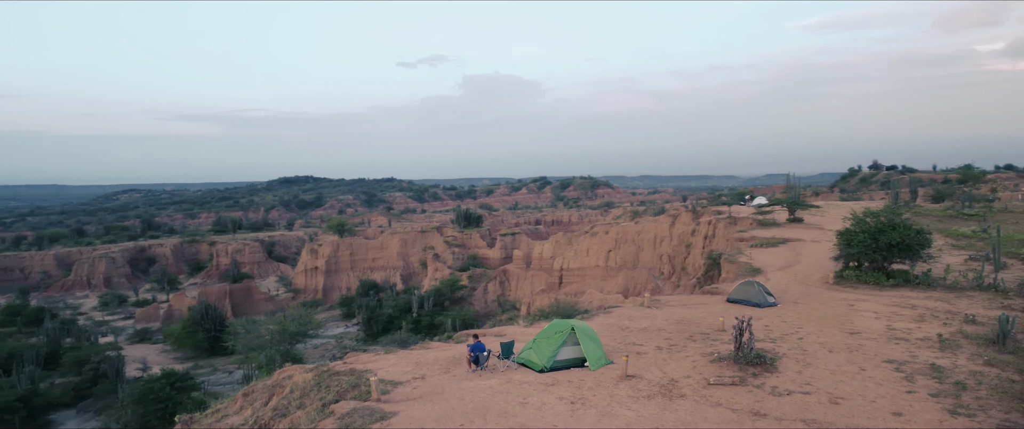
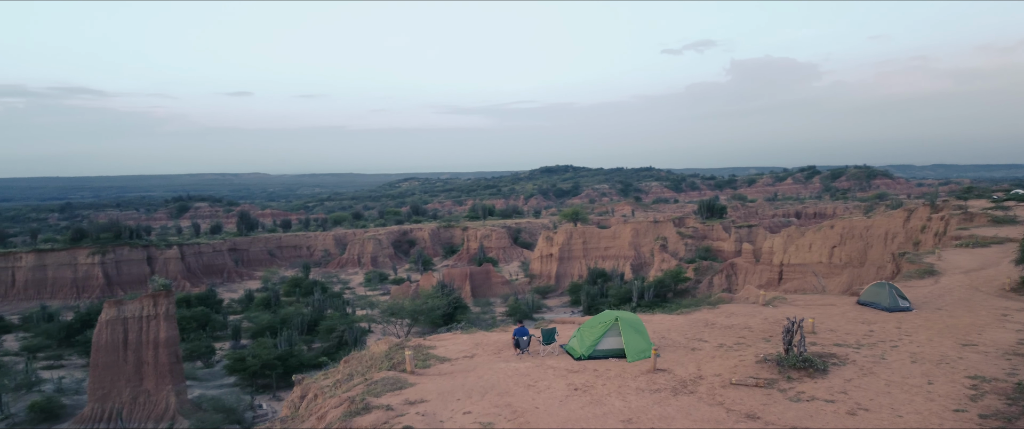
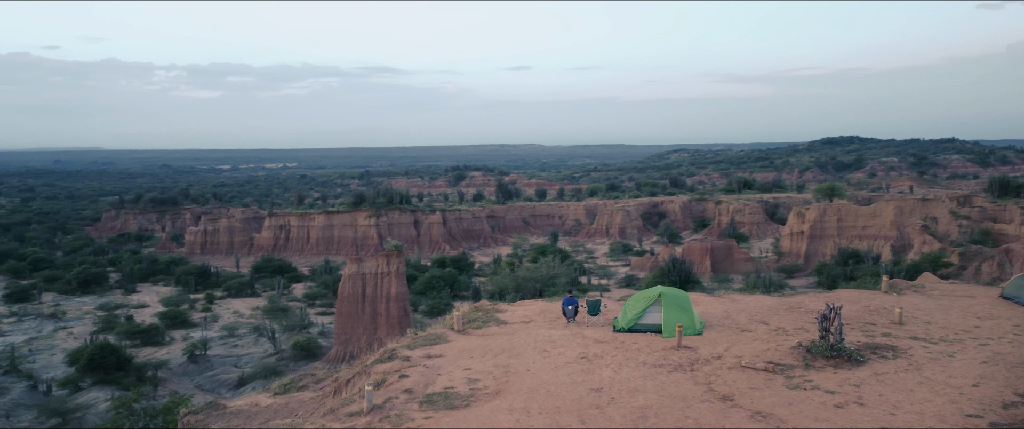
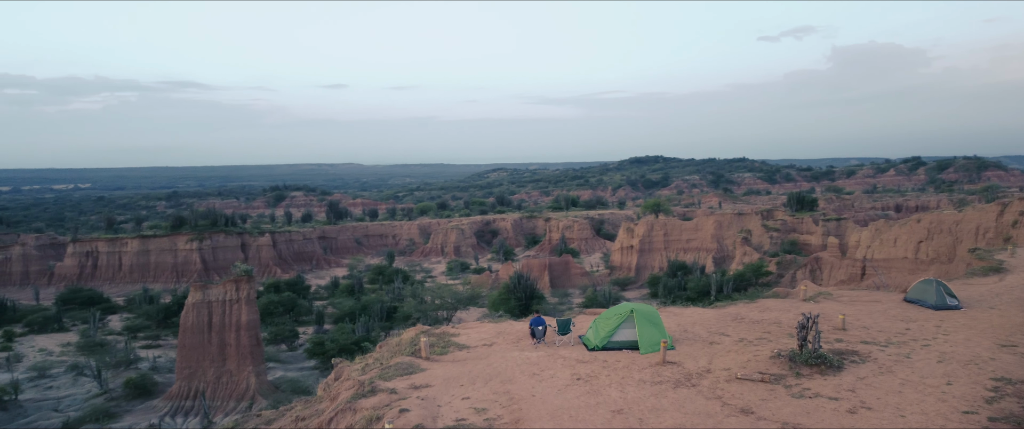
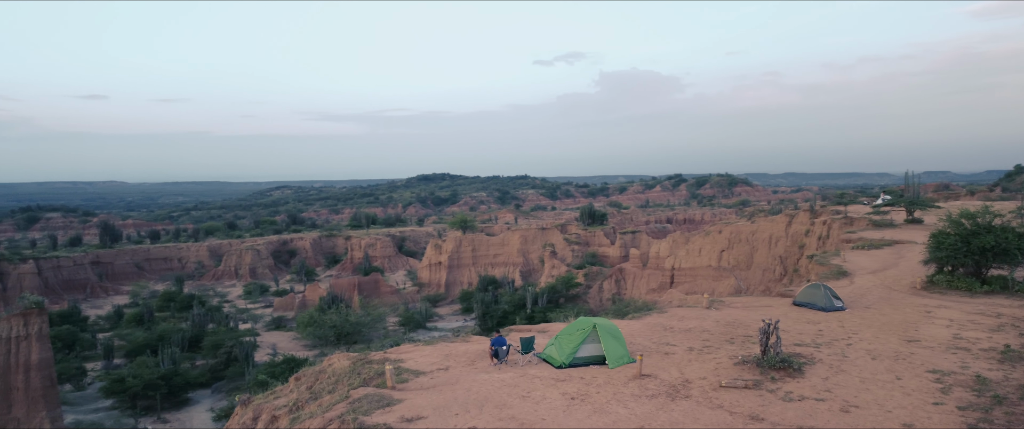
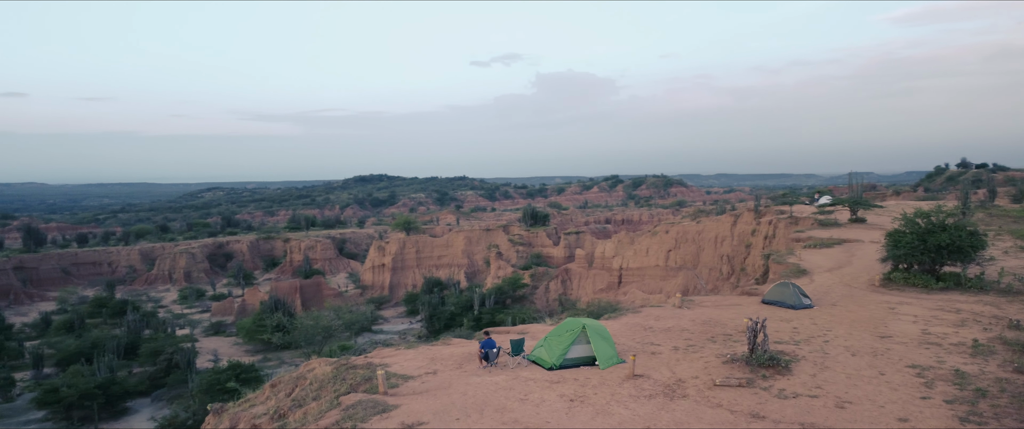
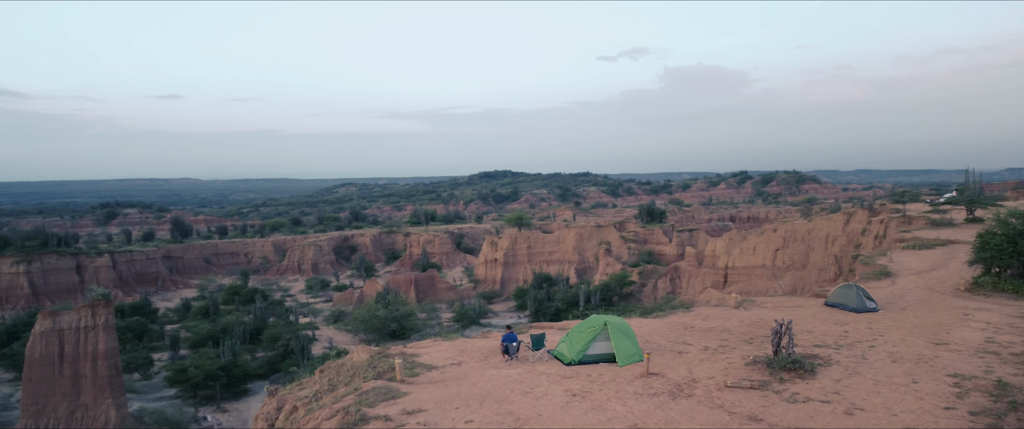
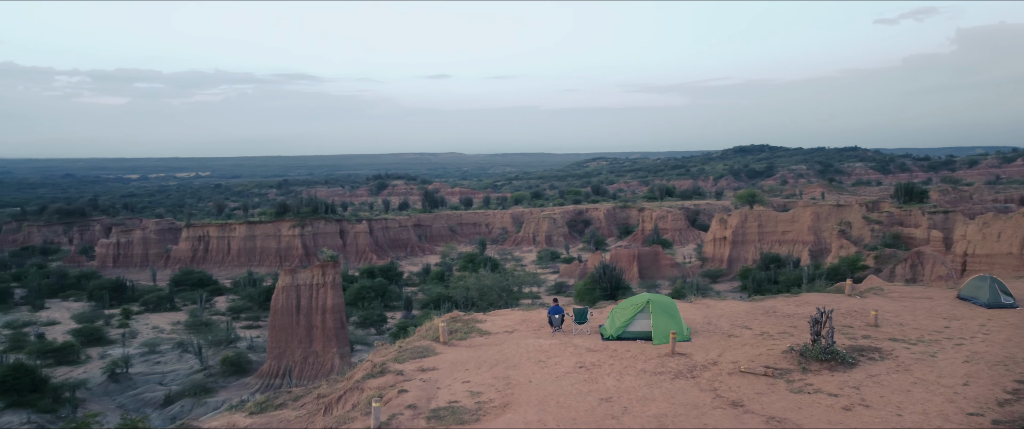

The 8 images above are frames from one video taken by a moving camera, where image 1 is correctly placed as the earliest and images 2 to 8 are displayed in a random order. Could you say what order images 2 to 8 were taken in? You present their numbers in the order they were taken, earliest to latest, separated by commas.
6, 5, 7, 2, 4, 8, 3
